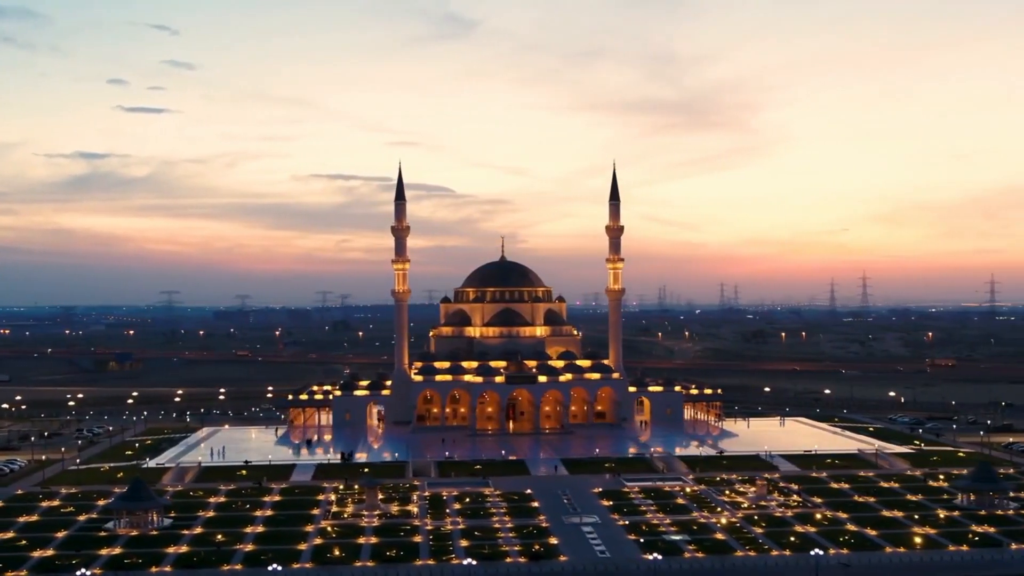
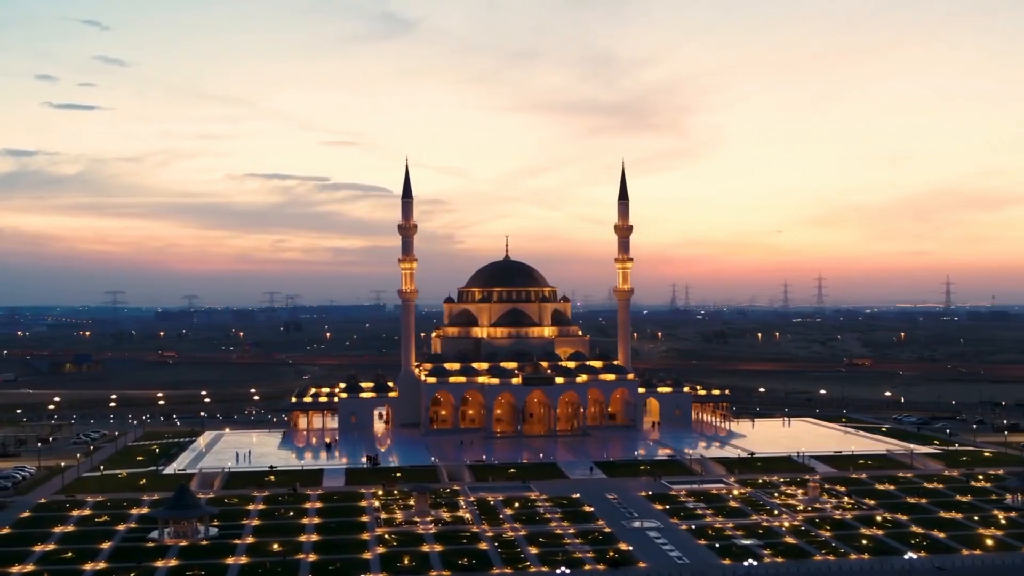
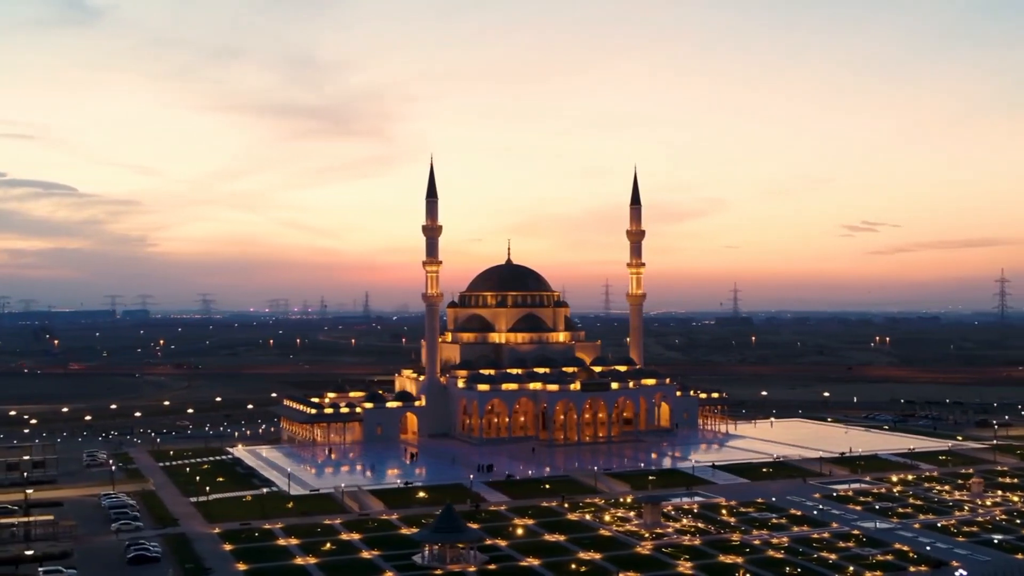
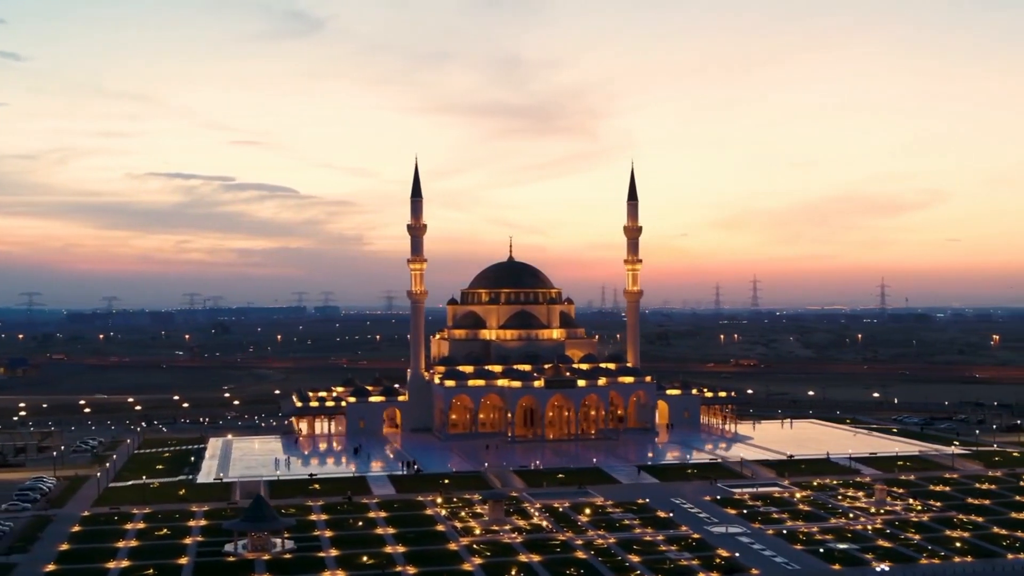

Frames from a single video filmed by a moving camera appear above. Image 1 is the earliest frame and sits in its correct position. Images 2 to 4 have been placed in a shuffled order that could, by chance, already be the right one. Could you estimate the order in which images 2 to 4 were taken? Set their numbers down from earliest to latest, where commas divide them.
2, 4, 3
